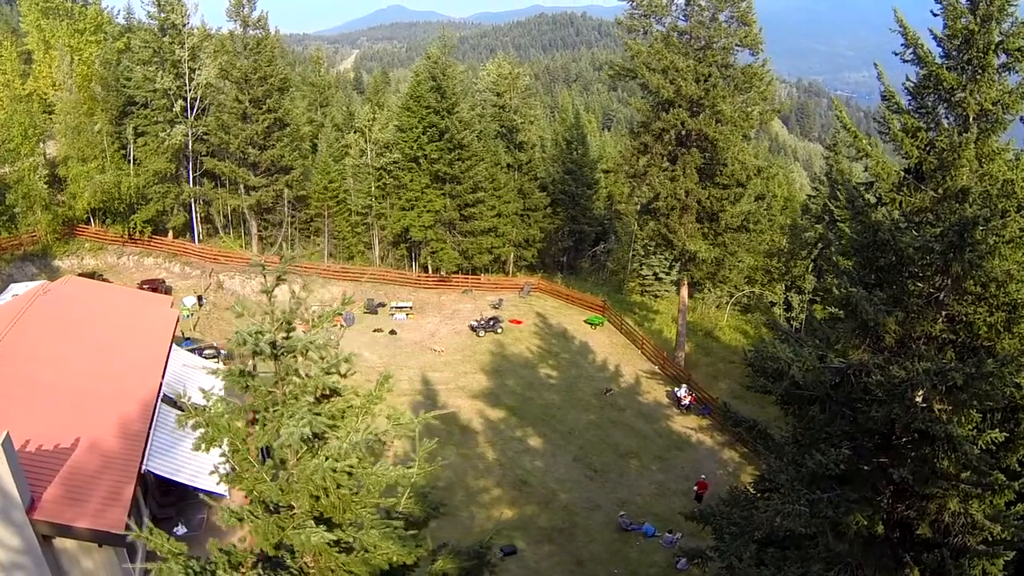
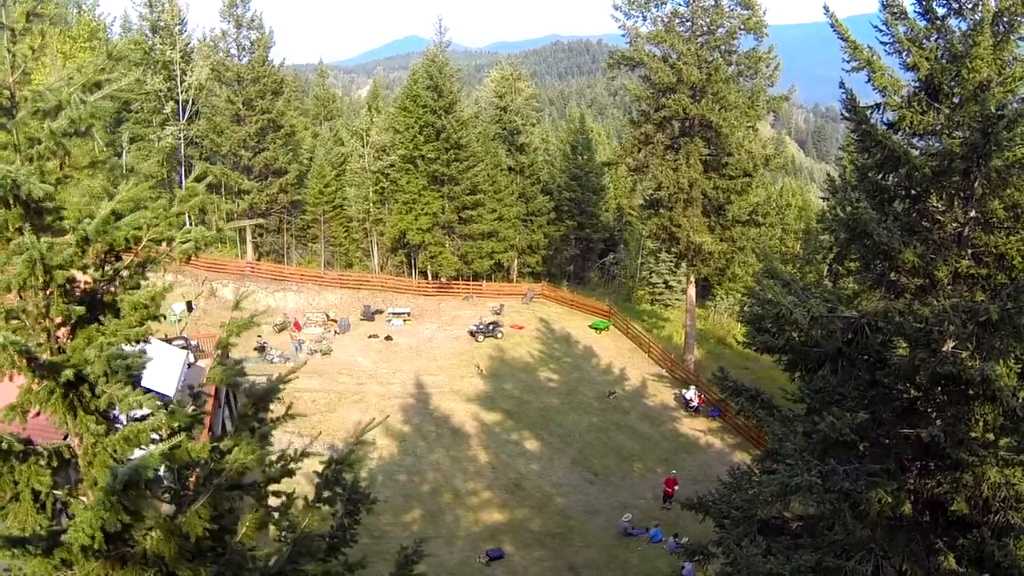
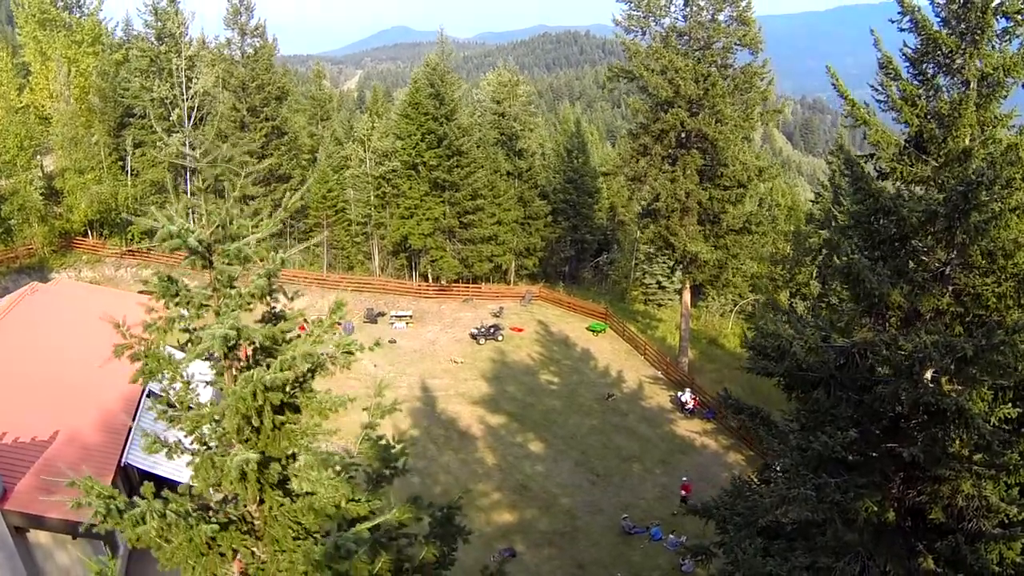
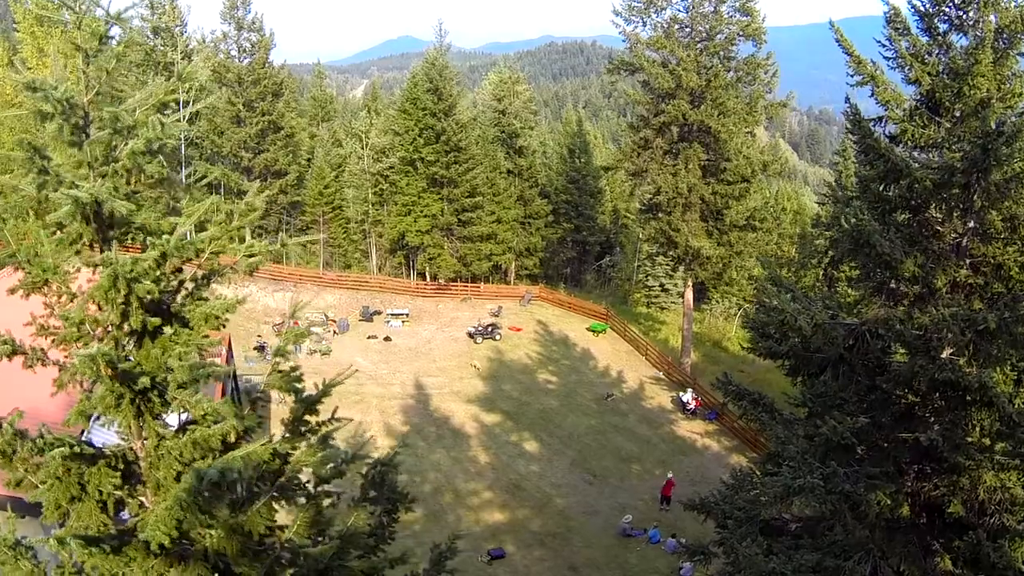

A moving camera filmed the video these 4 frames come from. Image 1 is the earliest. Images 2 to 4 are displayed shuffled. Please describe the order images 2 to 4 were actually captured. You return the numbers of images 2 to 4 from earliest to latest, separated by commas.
3, 4, 2
